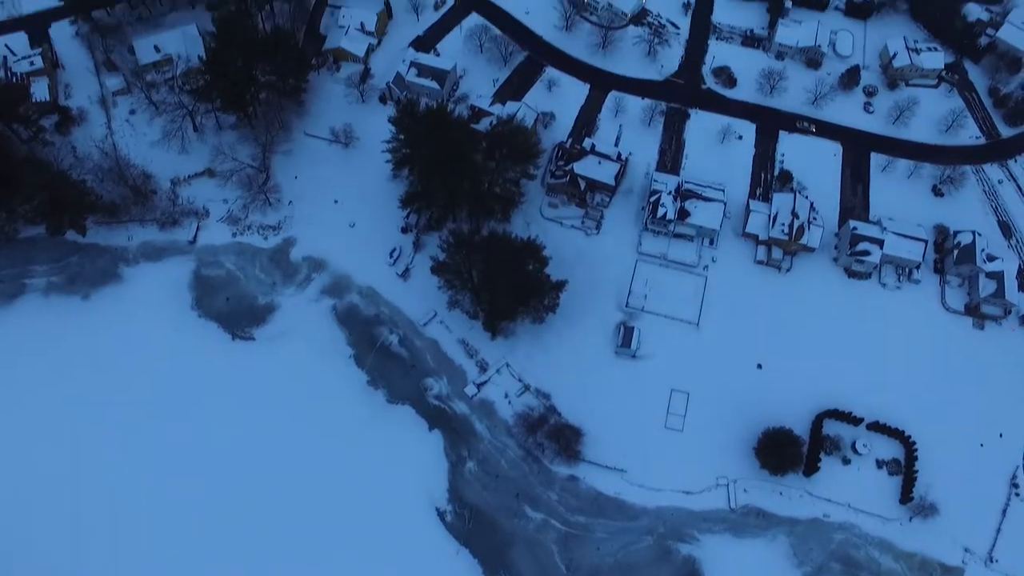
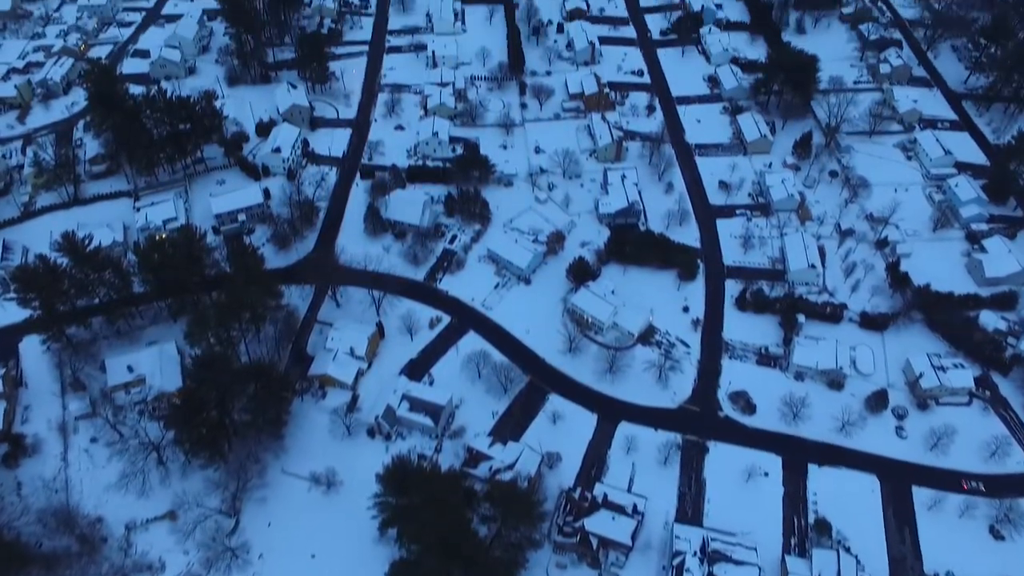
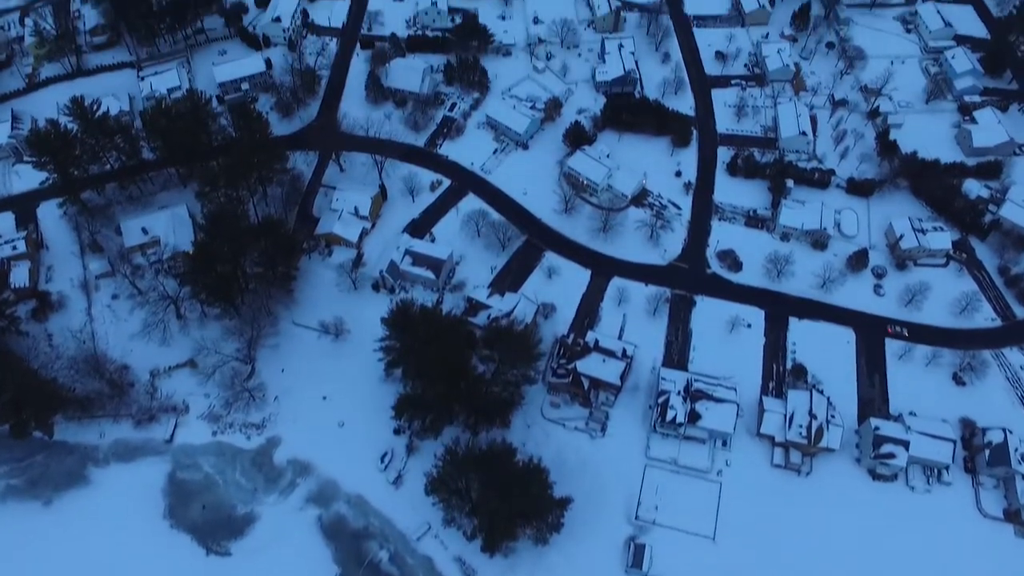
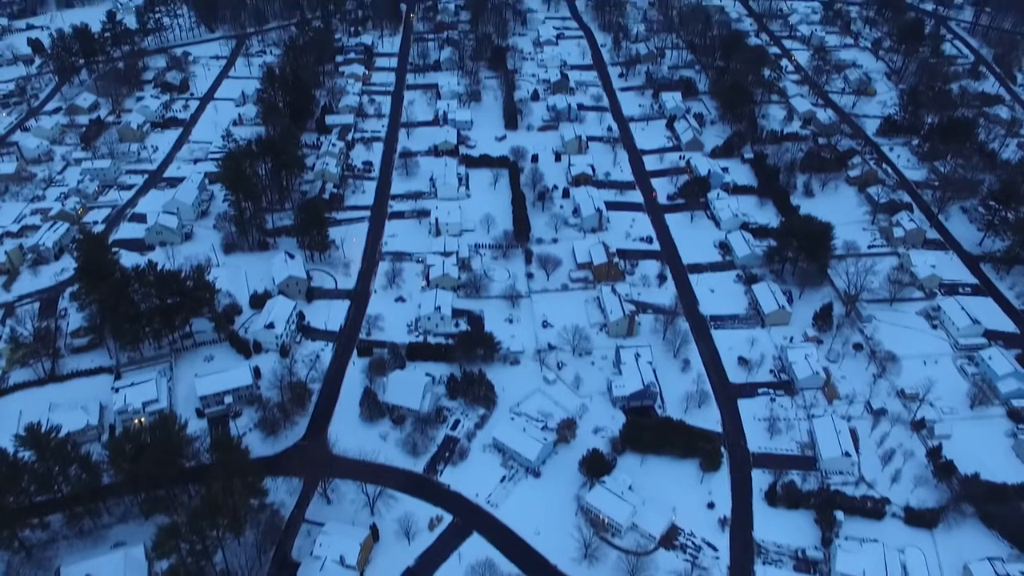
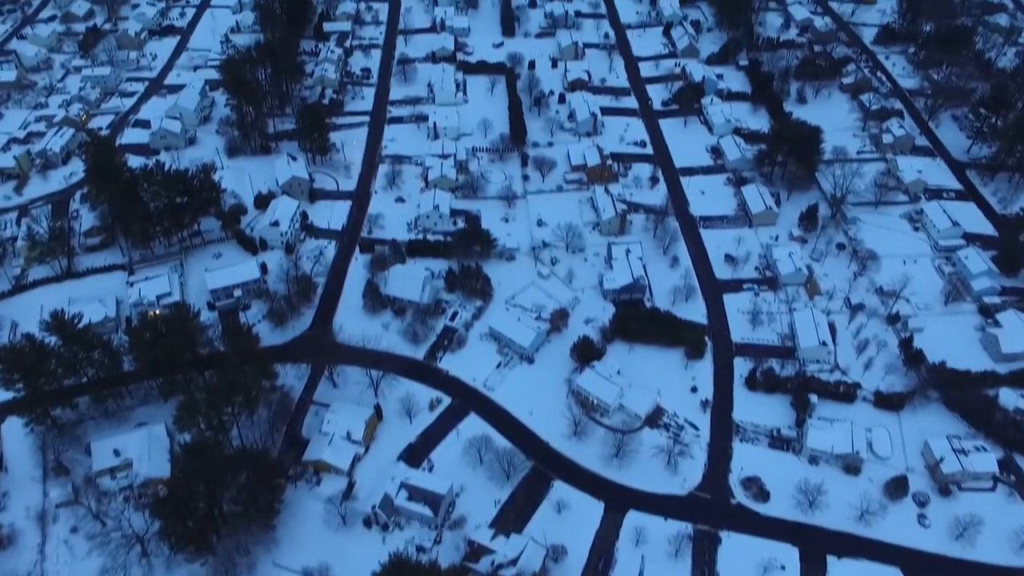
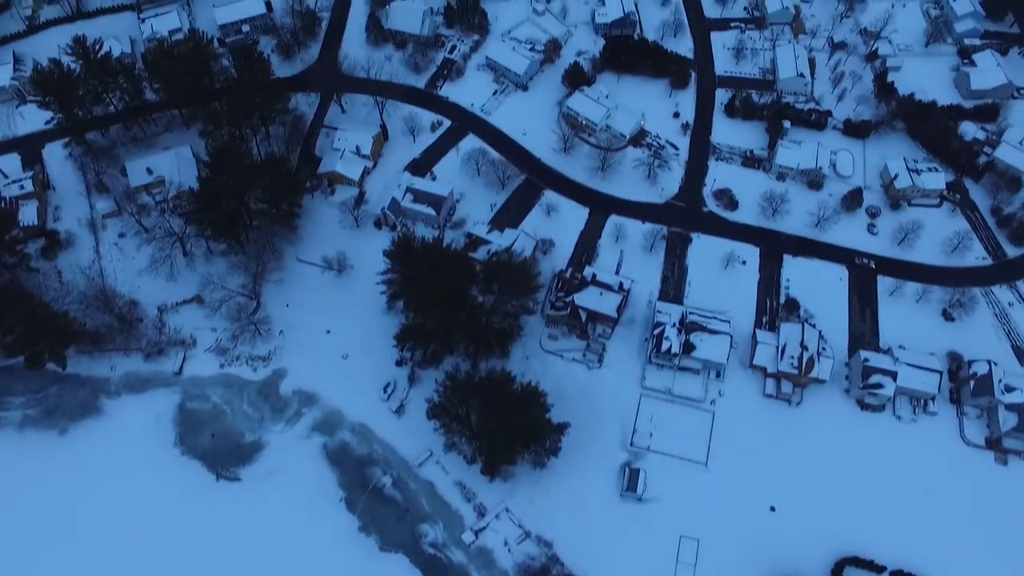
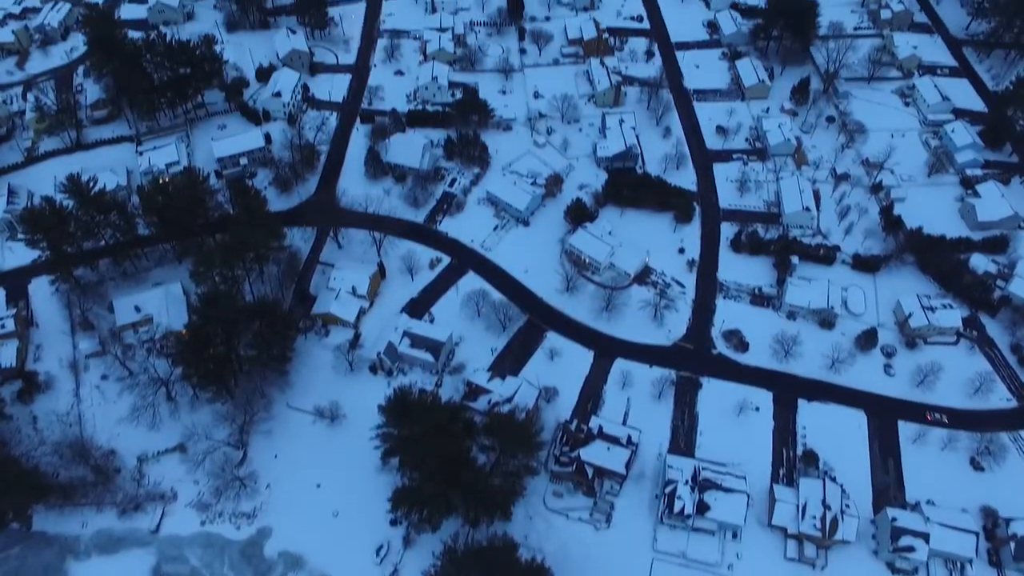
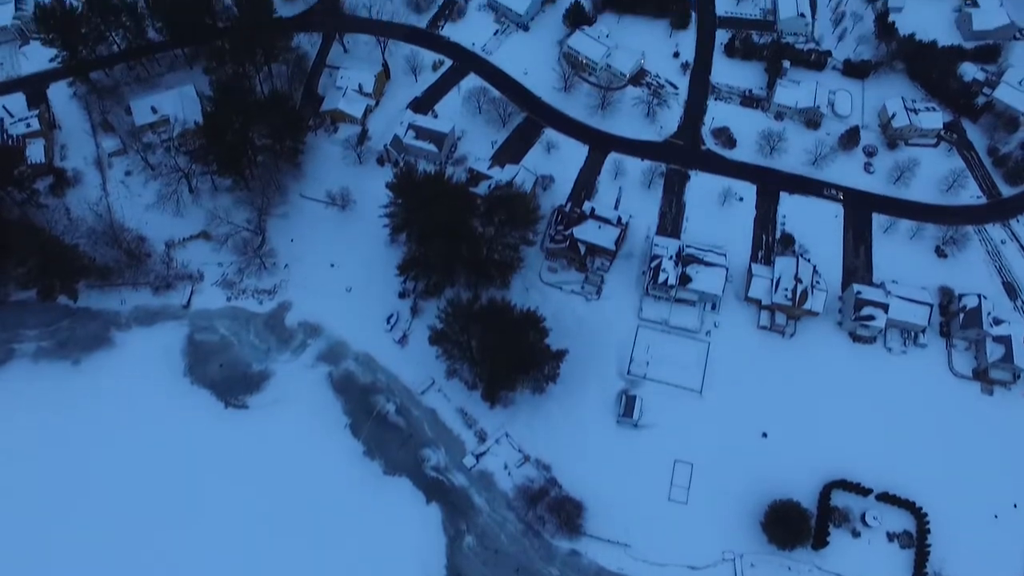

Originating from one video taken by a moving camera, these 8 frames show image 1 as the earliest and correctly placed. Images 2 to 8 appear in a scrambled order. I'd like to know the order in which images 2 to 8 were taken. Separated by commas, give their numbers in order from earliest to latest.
8, 6, 3, 7, 2, 5, 4
